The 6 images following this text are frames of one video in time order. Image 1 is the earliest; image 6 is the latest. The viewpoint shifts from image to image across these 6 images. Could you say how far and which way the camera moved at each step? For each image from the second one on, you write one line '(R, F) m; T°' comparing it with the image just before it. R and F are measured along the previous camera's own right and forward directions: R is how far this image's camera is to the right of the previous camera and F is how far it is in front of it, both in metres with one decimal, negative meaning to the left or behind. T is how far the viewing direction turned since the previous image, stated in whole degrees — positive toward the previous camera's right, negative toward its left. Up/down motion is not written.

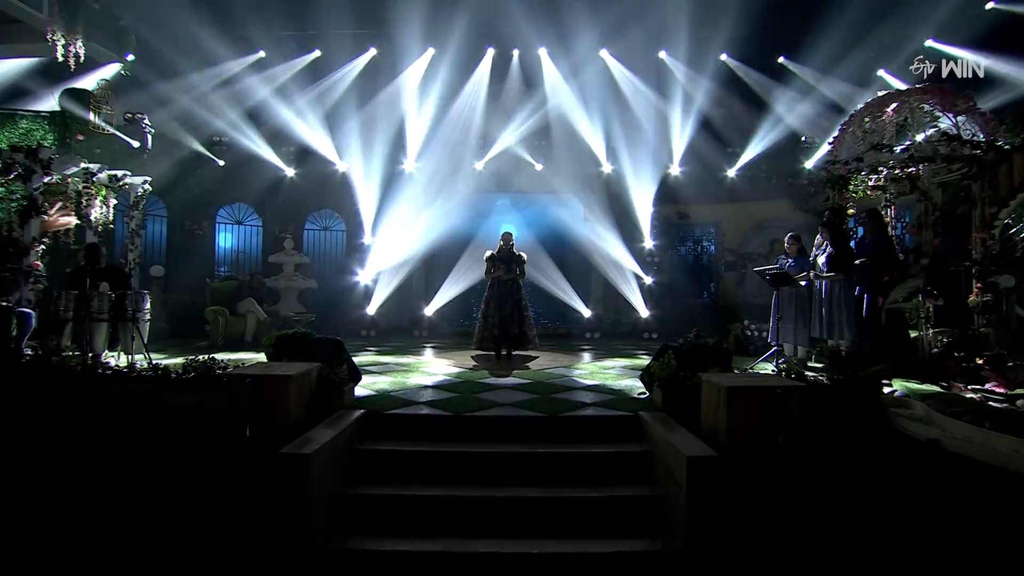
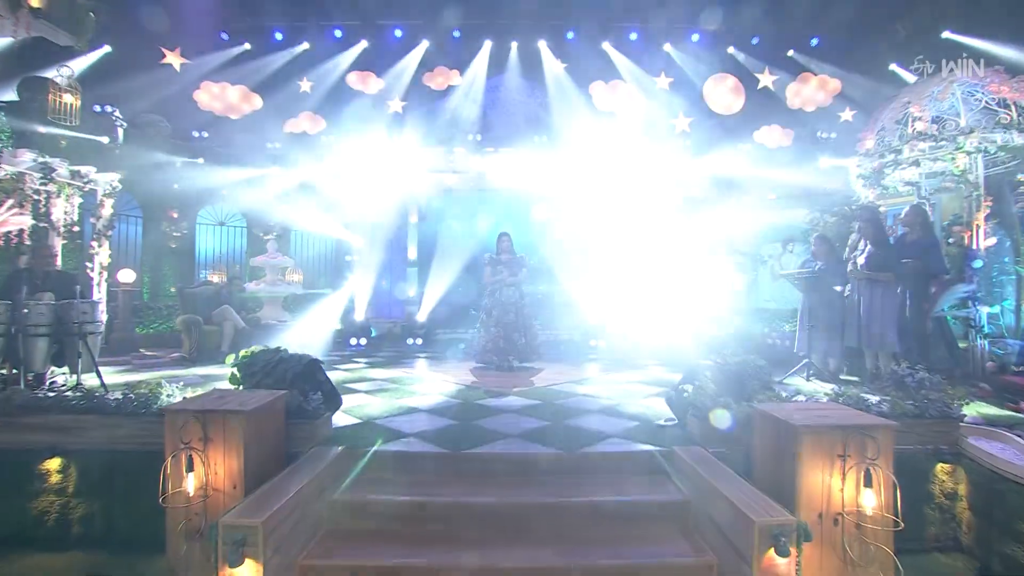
(-0.1, +0.7) m; 0°
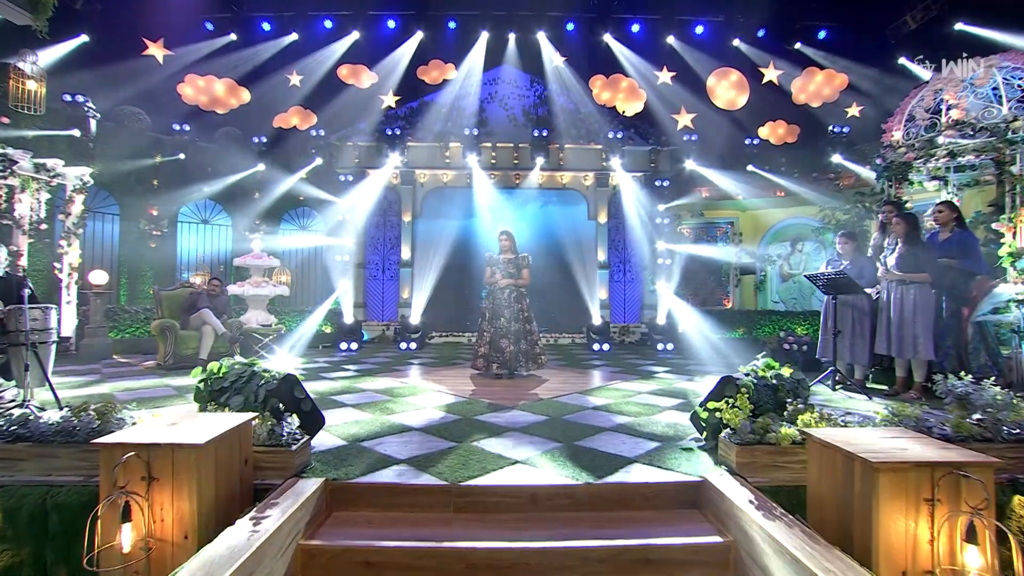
(-0.1, +0.5) m; +1°
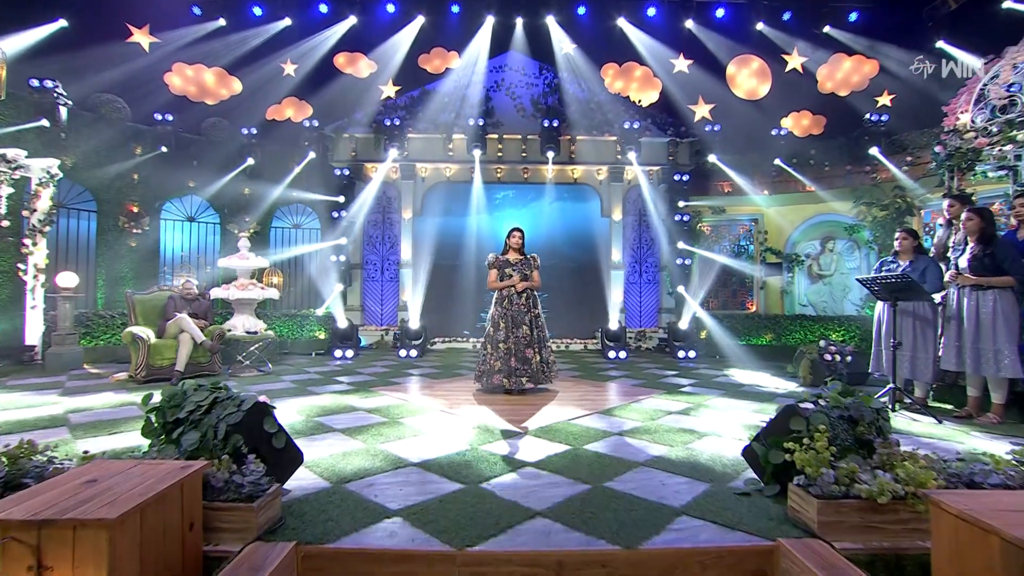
(-0.1, +0.7) m; 0°
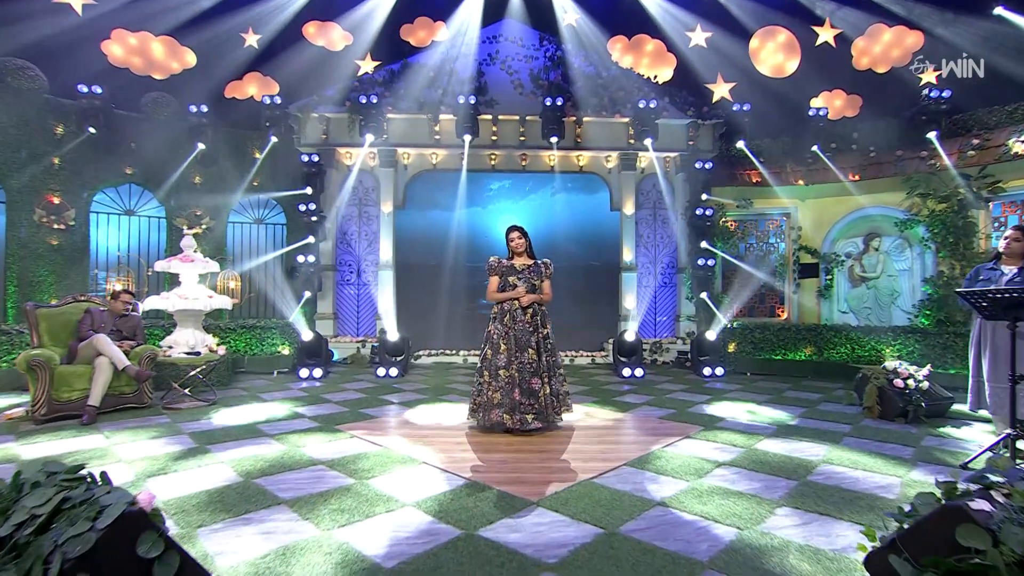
(-0.1, +1.2) m; +1°
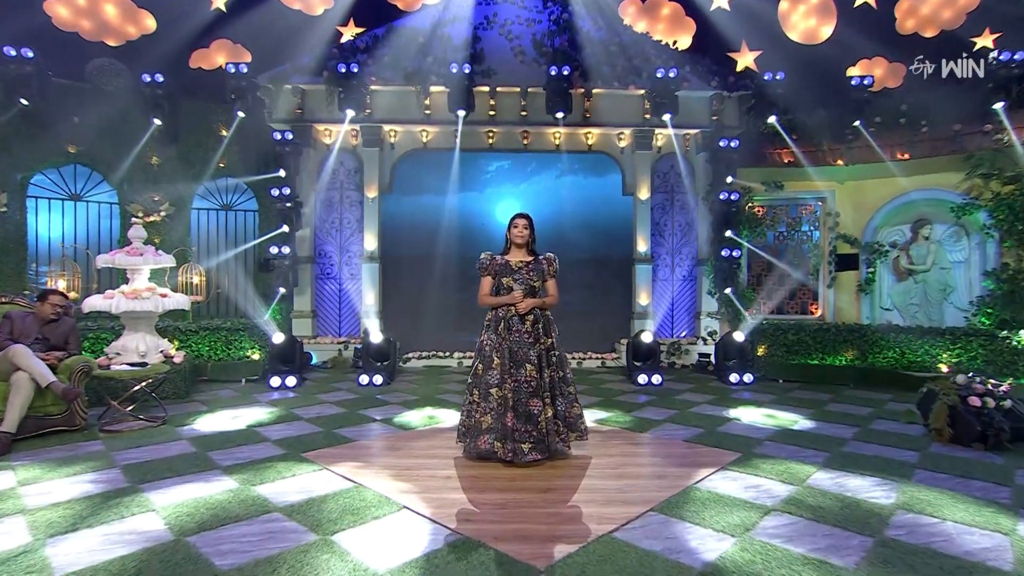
(0.0, +0.9) m; 0°
